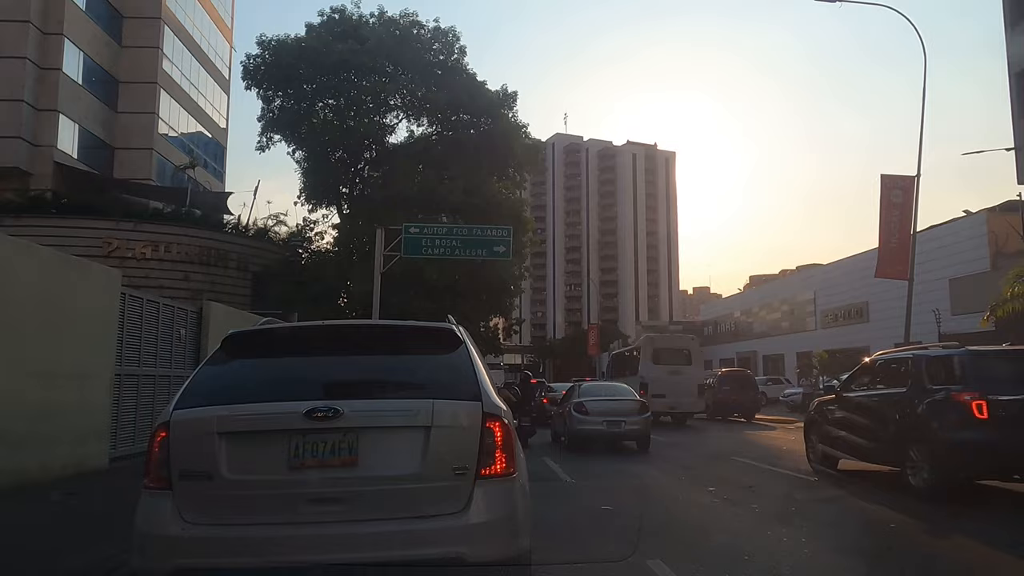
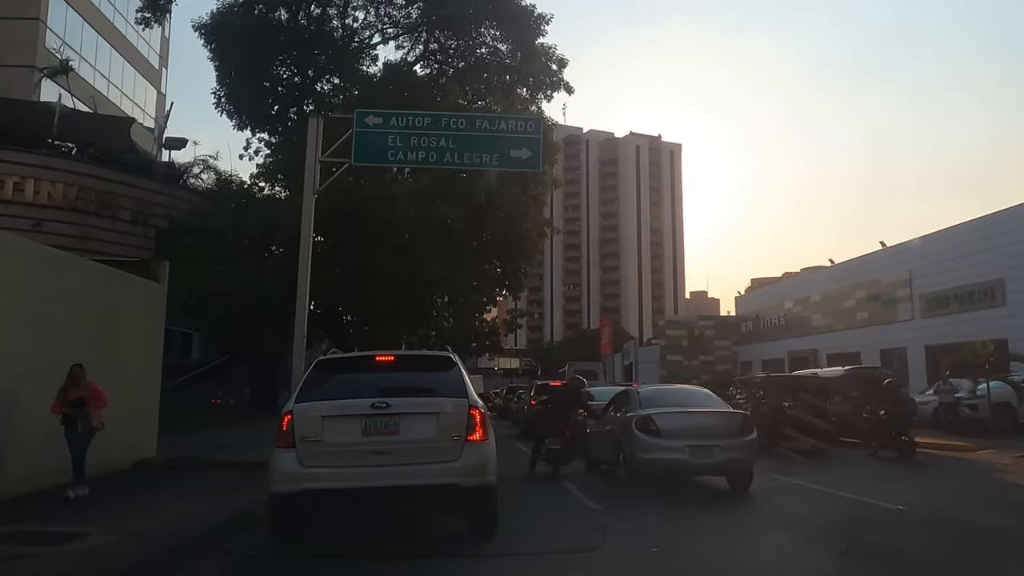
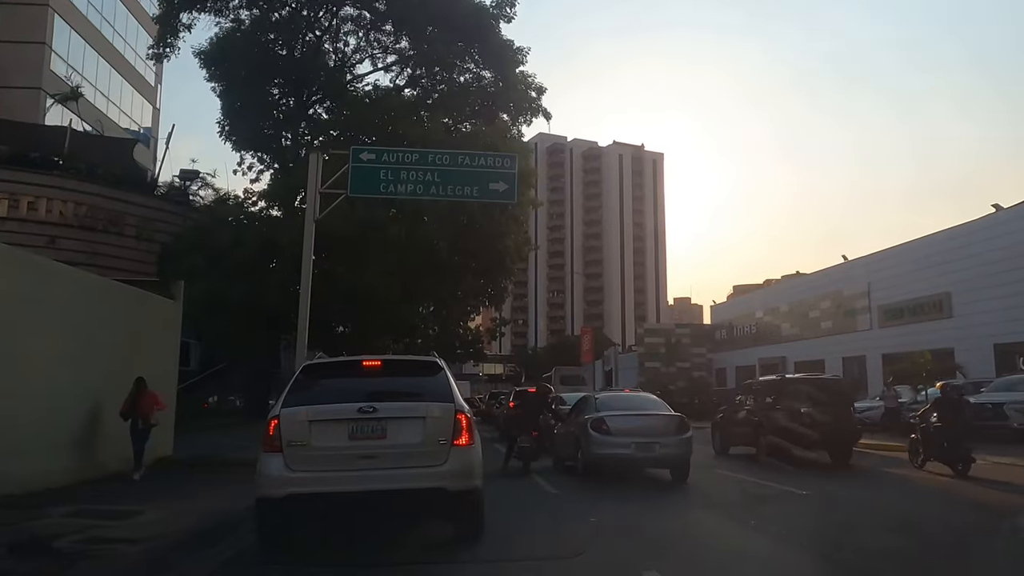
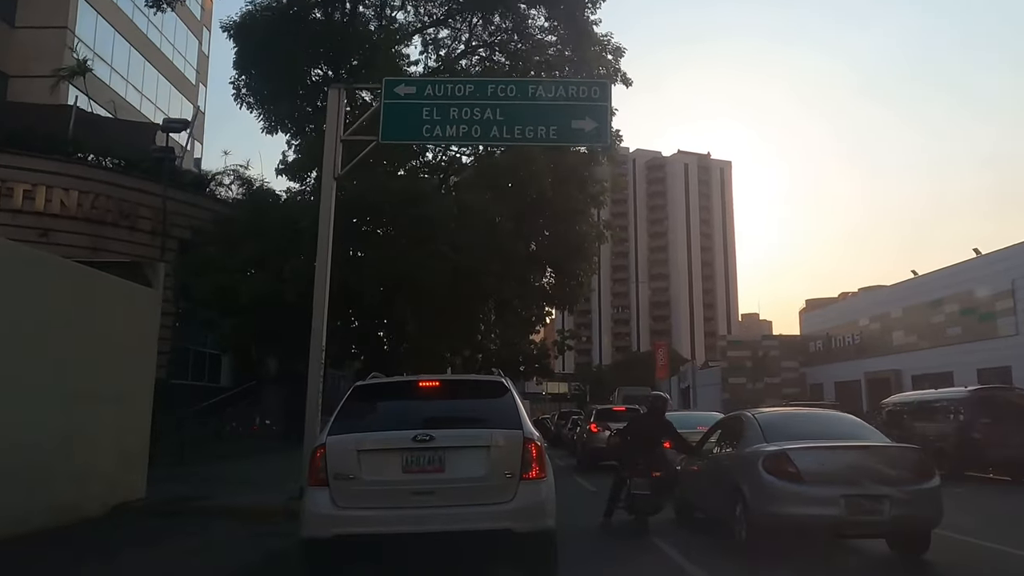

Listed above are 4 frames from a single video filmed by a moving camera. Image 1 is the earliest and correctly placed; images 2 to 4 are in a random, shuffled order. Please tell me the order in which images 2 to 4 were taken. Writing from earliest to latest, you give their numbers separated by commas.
3, 2, 4
